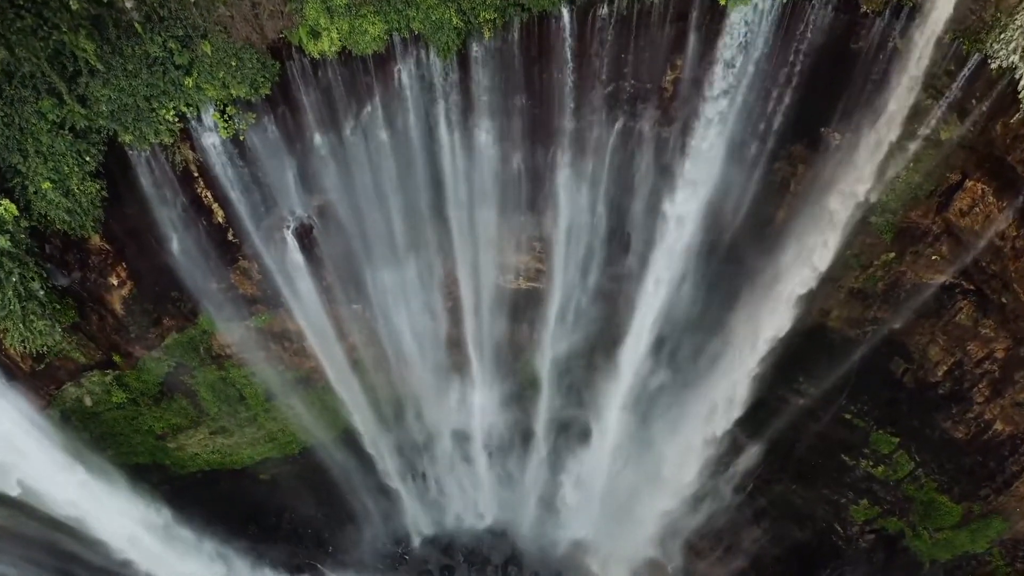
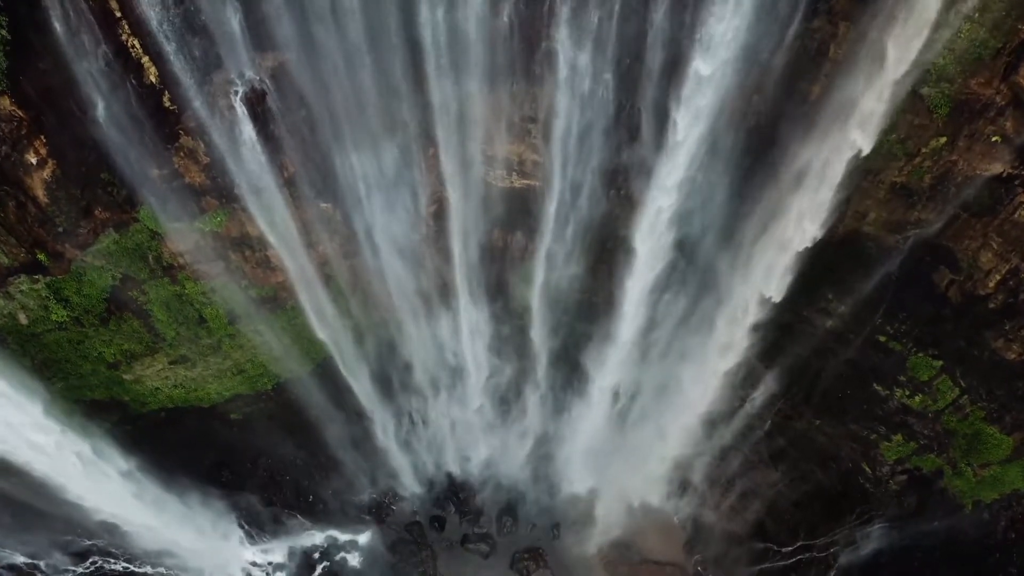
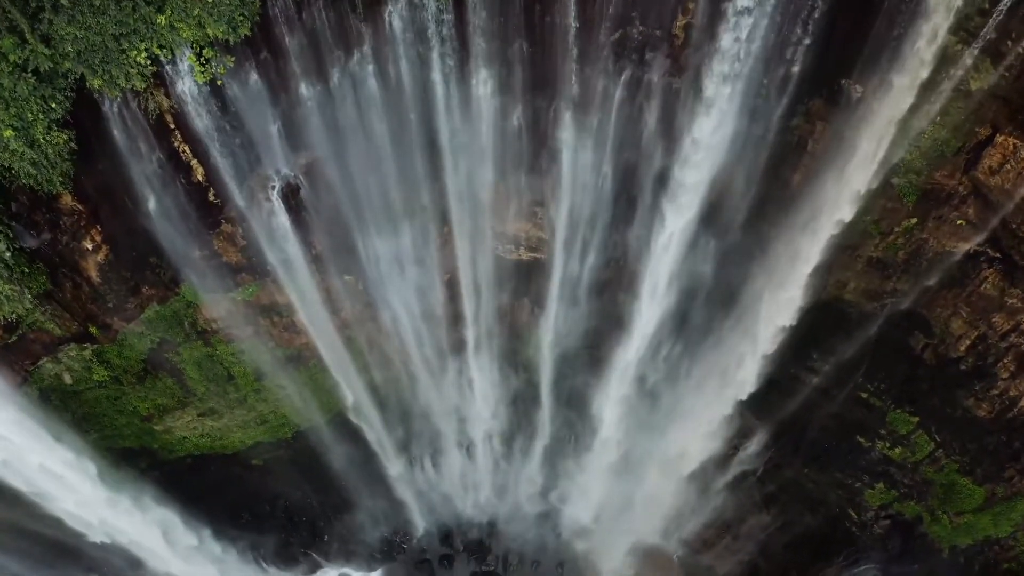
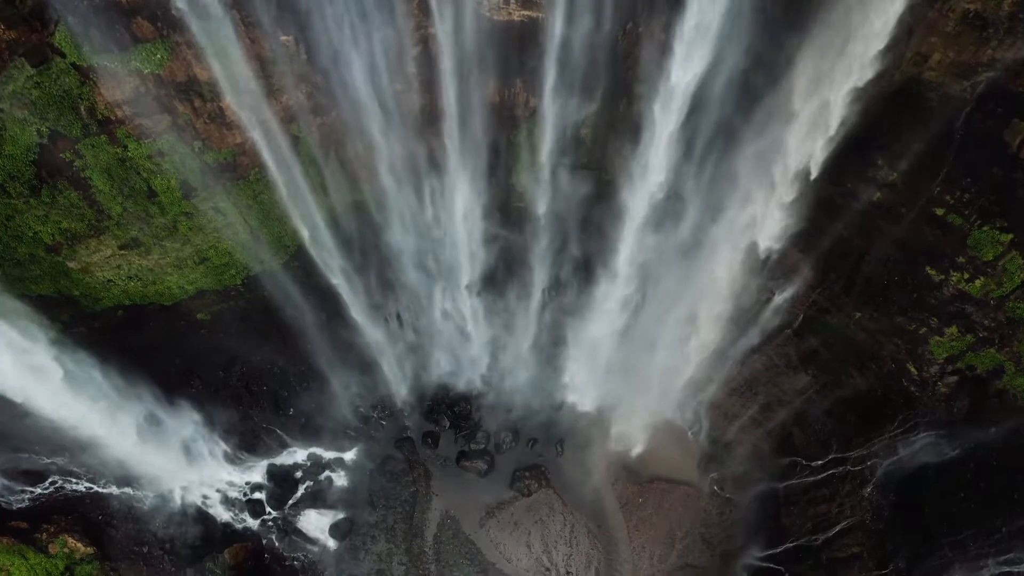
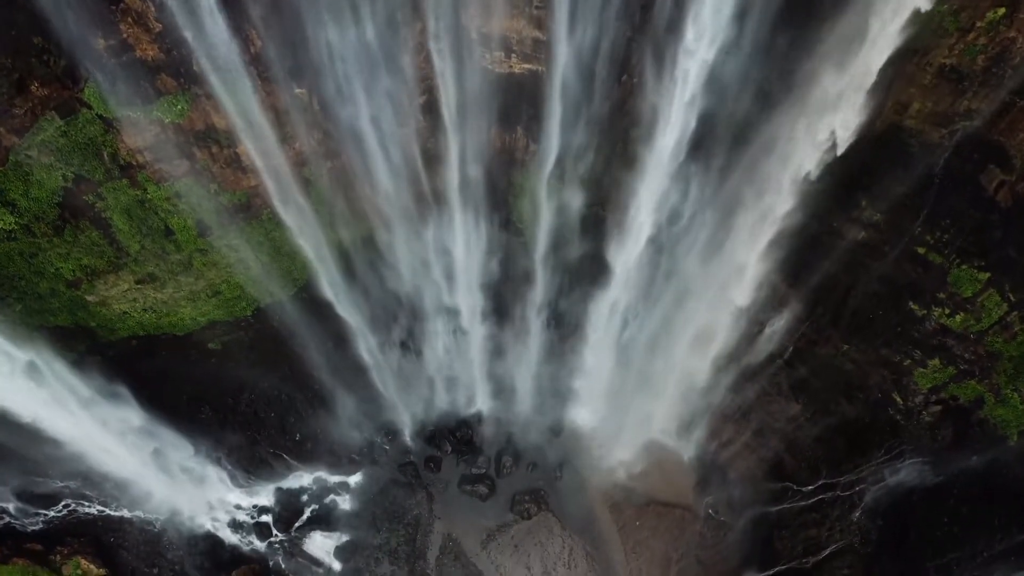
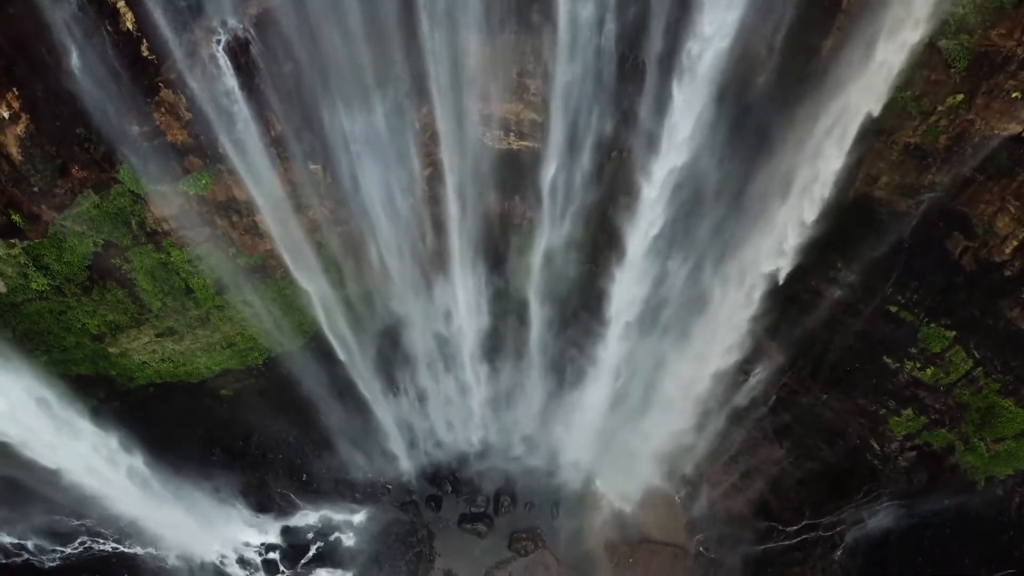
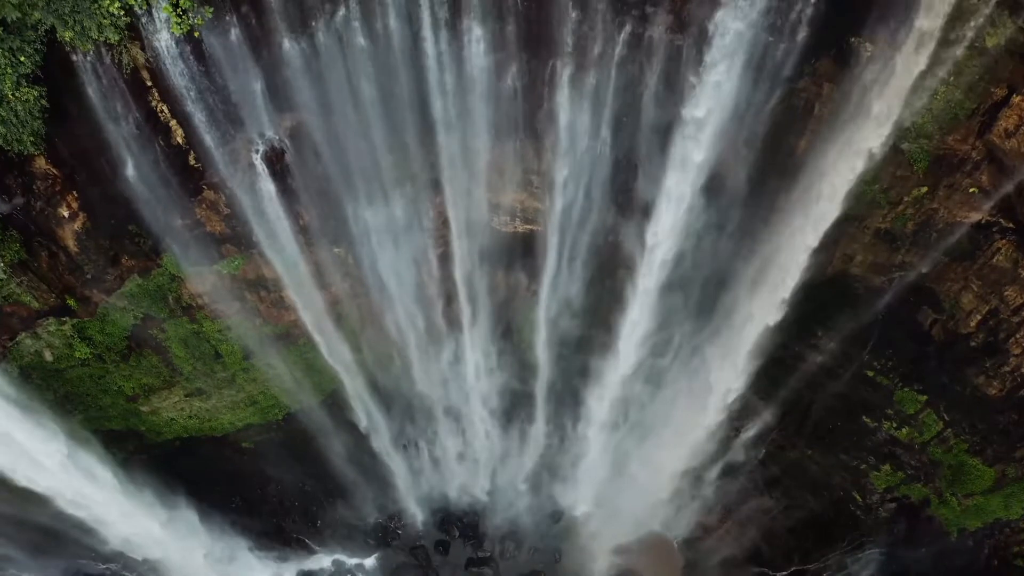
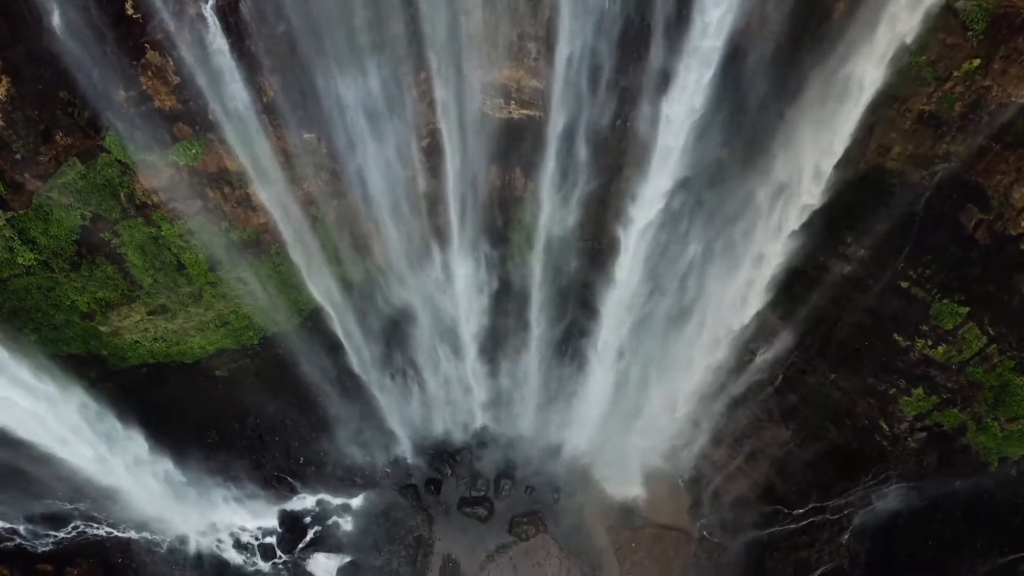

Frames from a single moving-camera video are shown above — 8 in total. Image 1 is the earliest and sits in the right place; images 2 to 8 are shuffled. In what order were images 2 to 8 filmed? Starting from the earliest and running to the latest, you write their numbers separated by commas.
3, 7, 2, 6, 8, 5, 4
